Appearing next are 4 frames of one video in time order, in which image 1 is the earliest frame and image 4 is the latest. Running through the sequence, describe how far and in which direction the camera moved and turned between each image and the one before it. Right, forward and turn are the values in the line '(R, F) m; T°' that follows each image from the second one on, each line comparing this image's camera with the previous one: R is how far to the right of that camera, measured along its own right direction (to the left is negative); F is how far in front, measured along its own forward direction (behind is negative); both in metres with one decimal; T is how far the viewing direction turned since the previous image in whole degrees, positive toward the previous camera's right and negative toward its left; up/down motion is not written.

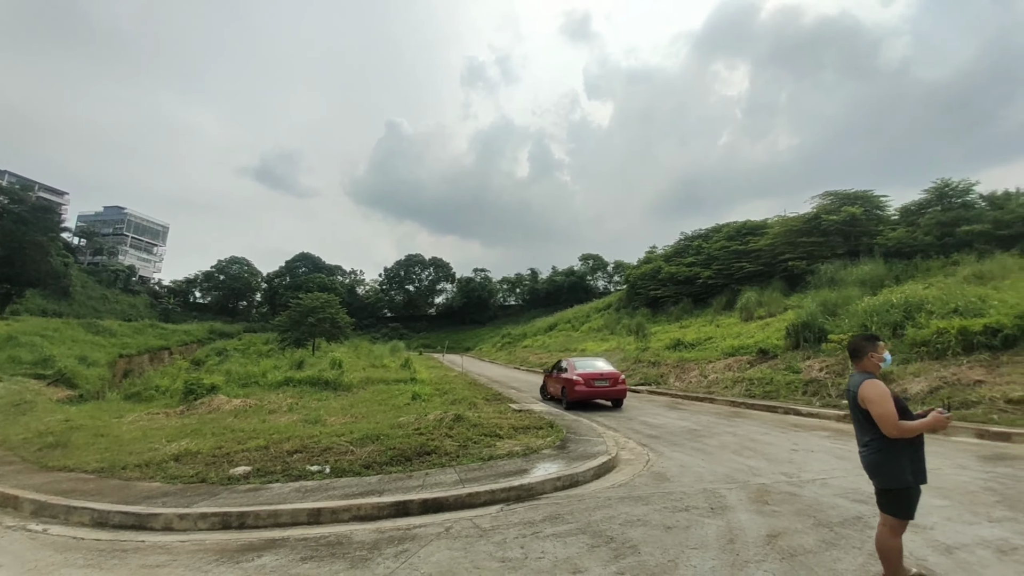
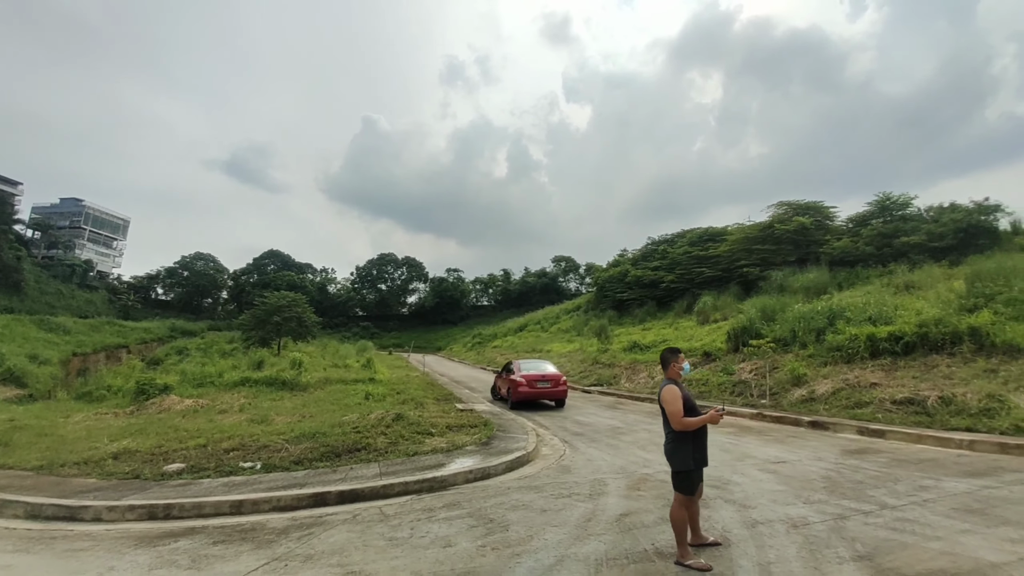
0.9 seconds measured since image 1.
(+0.8, -0.6) m; +3°
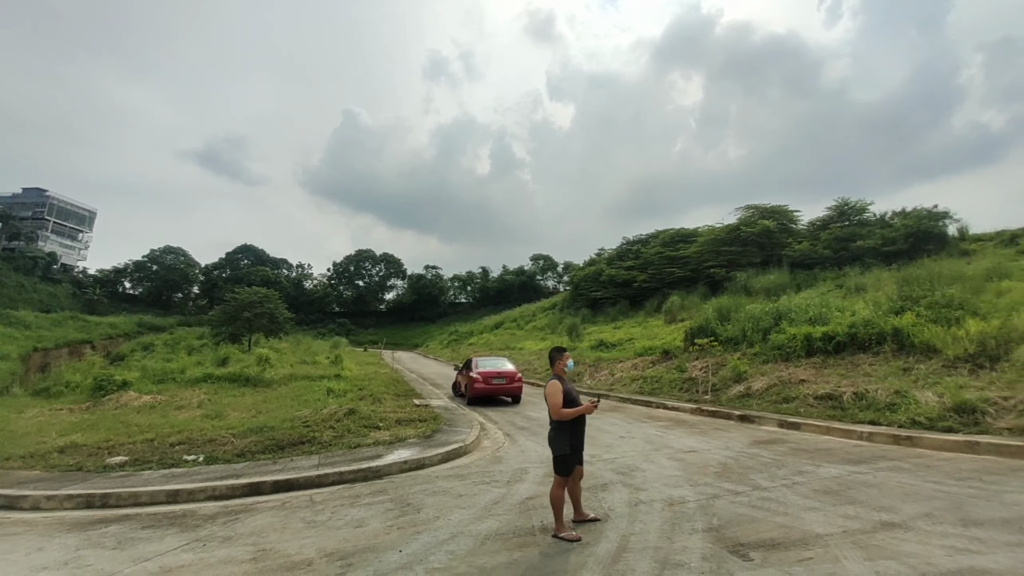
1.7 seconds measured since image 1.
(+0.7, -0.4) m; +2°
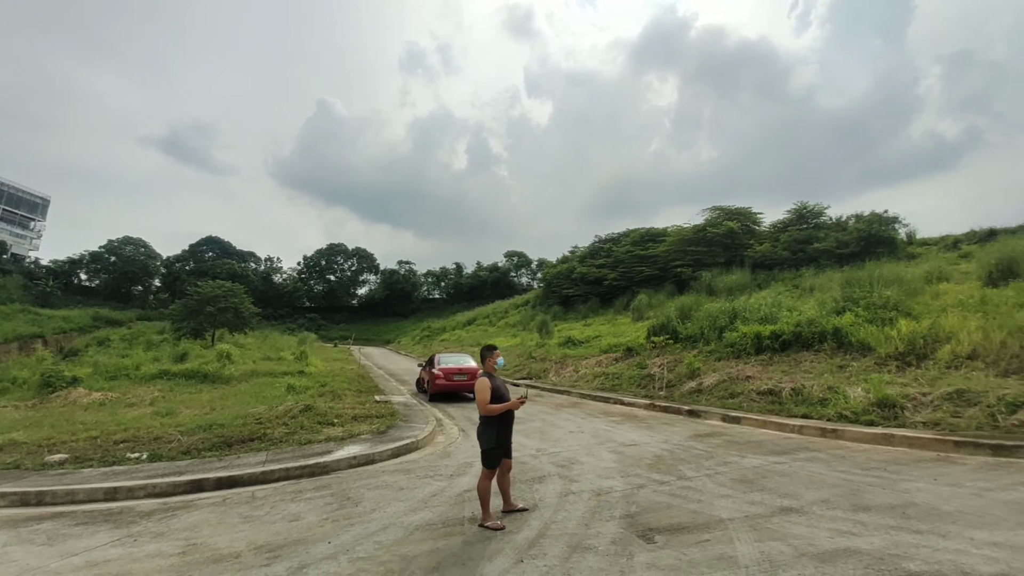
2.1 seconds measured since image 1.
(+0.4, -0.2) m; +3°
